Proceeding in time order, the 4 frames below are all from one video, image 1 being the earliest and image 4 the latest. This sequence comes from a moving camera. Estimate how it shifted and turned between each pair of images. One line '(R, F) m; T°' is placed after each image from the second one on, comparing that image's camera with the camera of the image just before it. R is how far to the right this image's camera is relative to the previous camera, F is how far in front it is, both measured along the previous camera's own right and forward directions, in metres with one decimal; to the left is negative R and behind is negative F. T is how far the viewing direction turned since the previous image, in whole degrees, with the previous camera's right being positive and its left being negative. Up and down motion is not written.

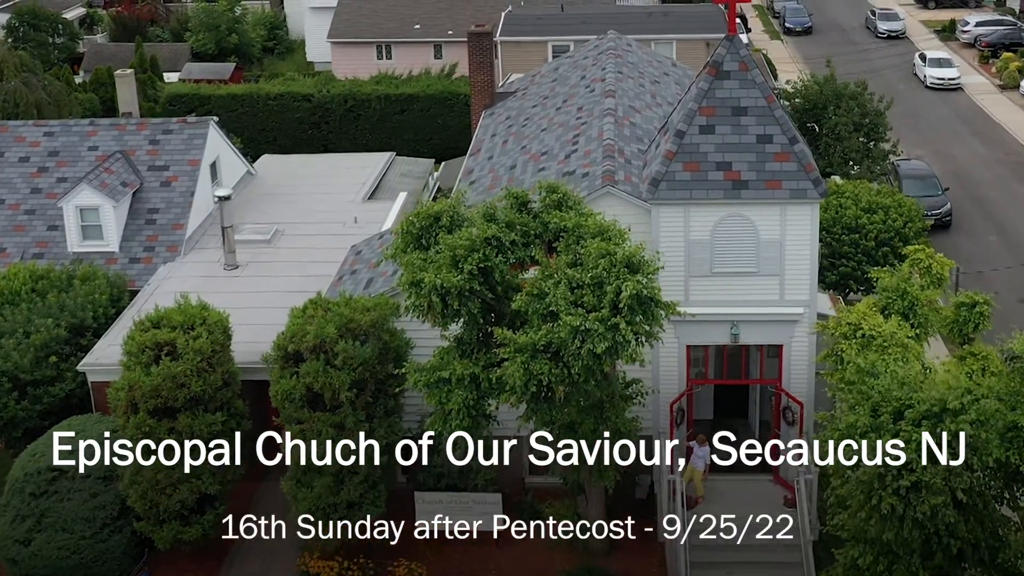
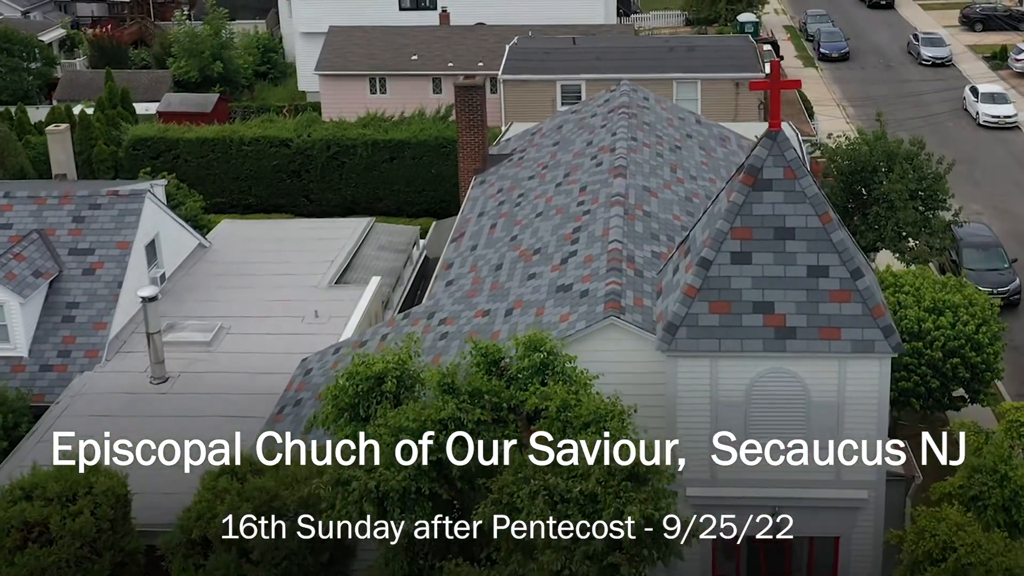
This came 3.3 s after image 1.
(+0.6, +4.9) m; -1°
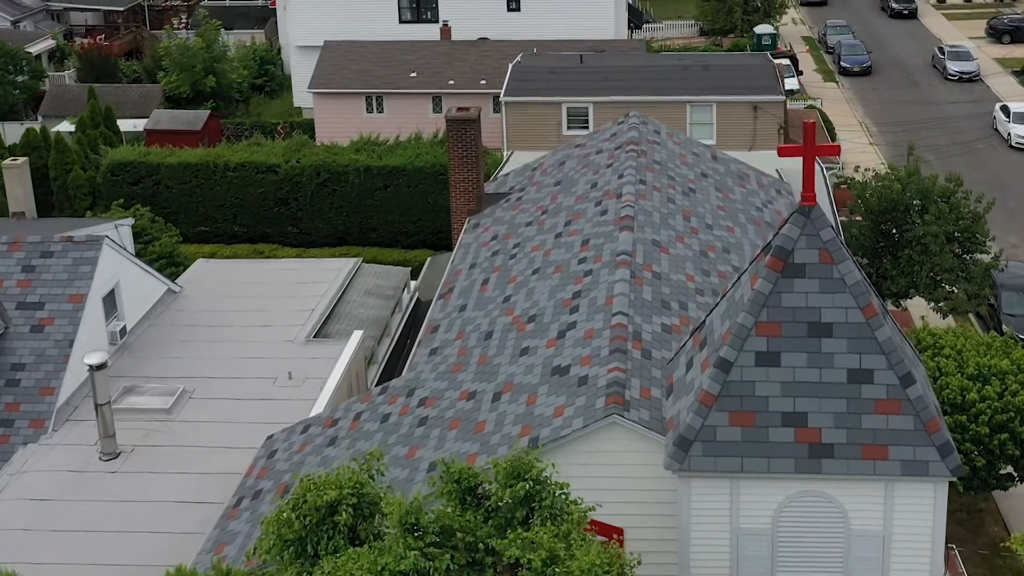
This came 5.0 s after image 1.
(+0.3, +2.5) m; -1°
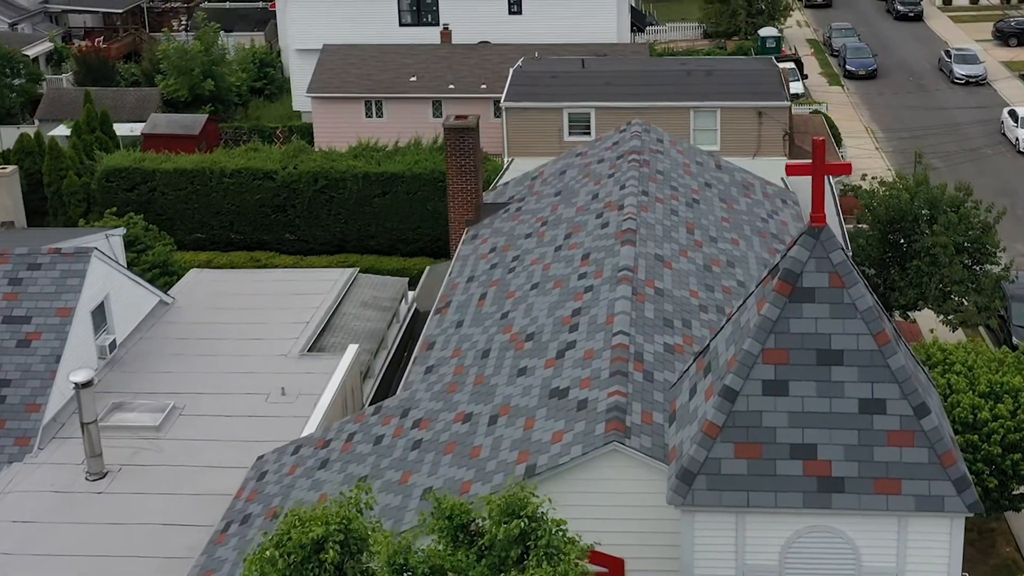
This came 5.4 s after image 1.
(+0.1, +0.6) m; 0°
